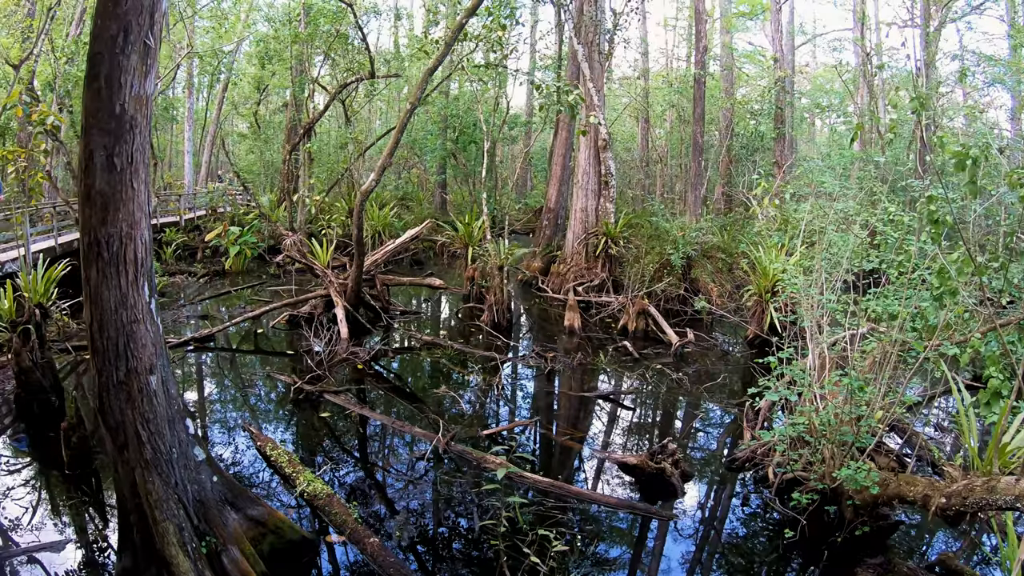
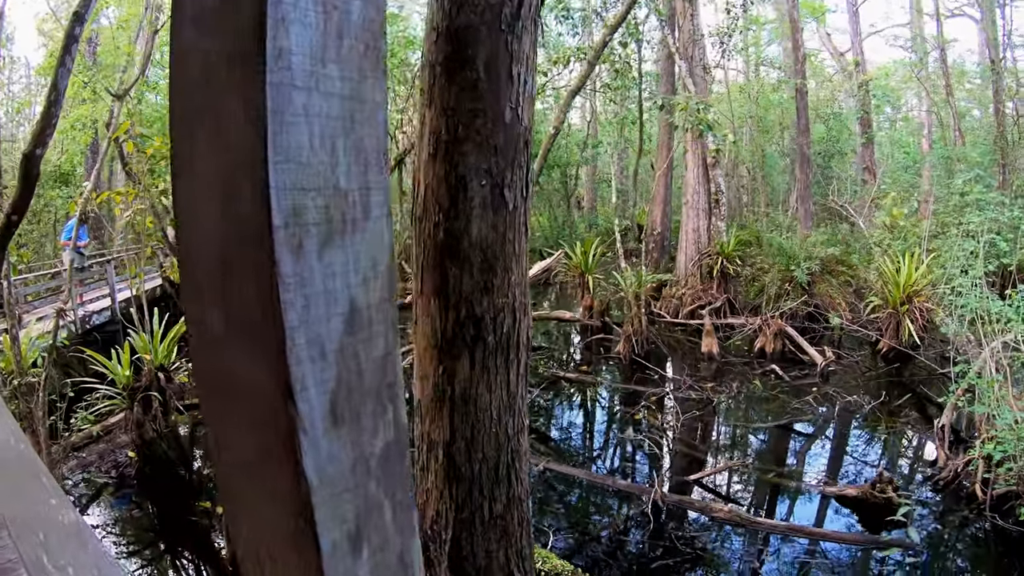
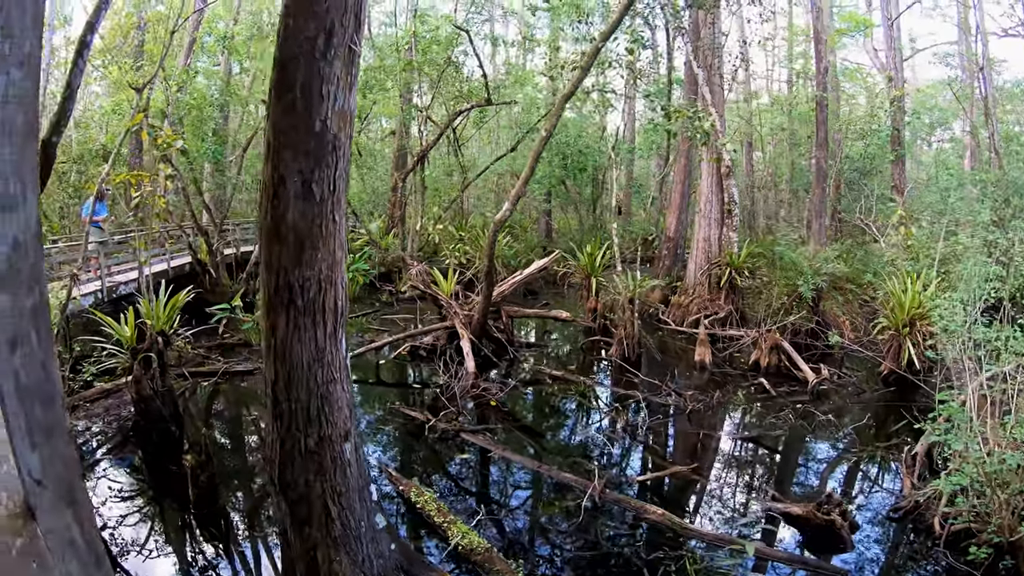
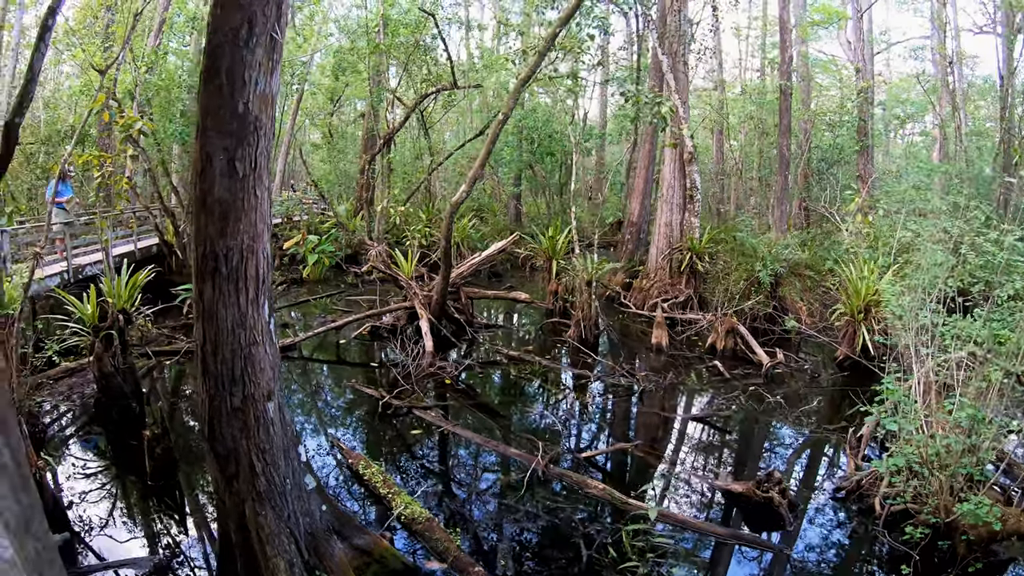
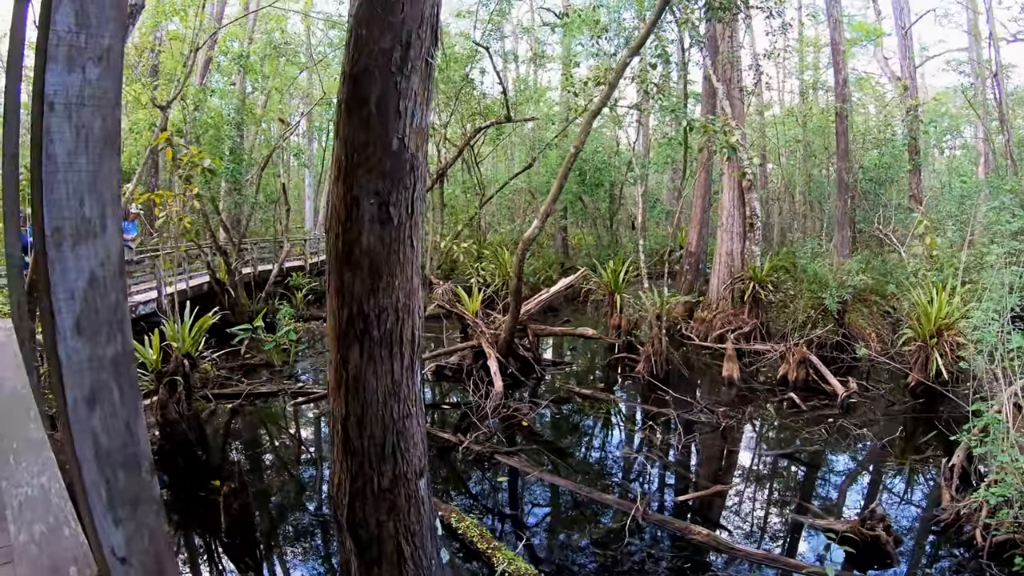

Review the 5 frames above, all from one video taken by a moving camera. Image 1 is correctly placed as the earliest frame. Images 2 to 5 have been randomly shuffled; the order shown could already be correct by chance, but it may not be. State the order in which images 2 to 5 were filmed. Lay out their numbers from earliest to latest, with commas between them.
4, 3, 5, 2
